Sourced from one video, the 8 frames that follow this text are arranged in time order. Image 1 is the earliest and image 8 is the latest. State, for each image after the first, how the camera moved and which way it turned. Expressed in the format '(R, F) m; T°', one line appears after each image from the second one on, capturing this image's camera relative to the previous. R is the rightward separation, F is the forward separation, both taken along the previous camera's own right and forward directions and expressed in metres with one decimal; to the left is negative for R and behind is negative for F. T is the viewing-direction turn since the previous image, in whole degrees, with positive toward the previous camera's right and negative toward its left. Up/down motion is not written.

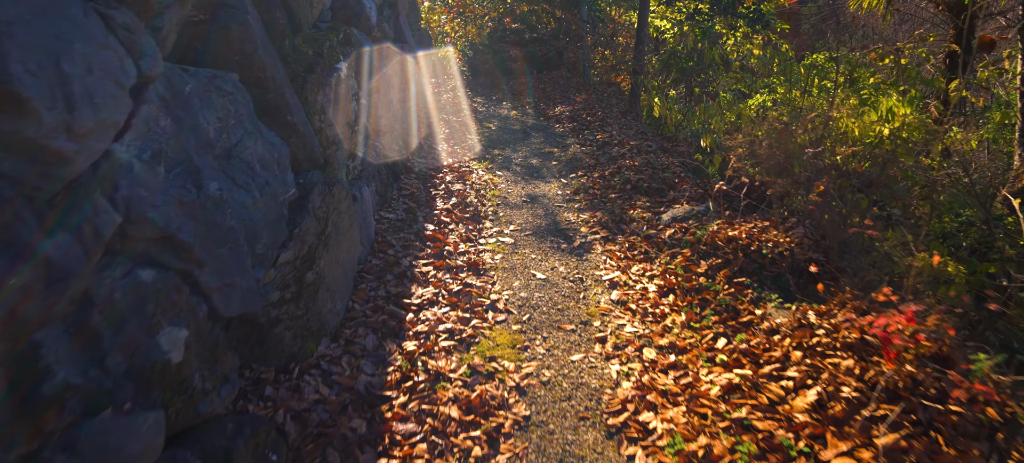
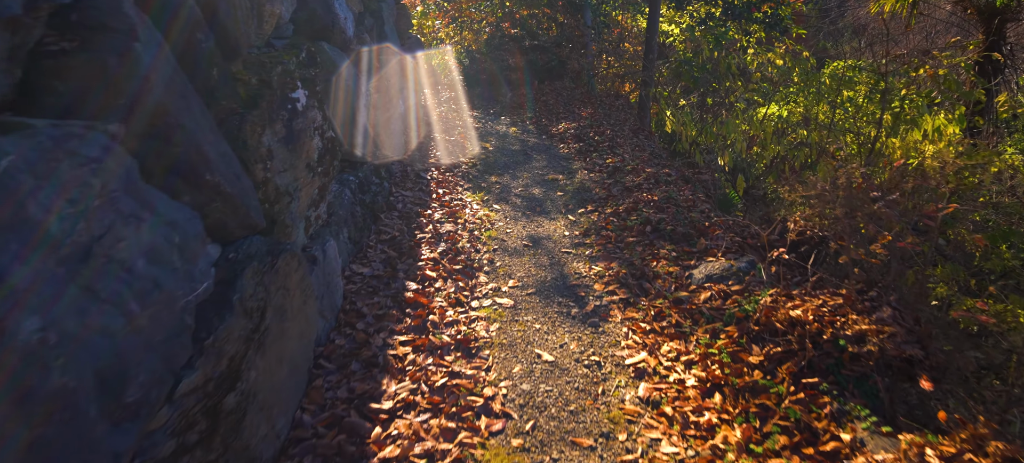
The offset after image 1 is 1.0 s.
(0.0, +1.2) m; 0°
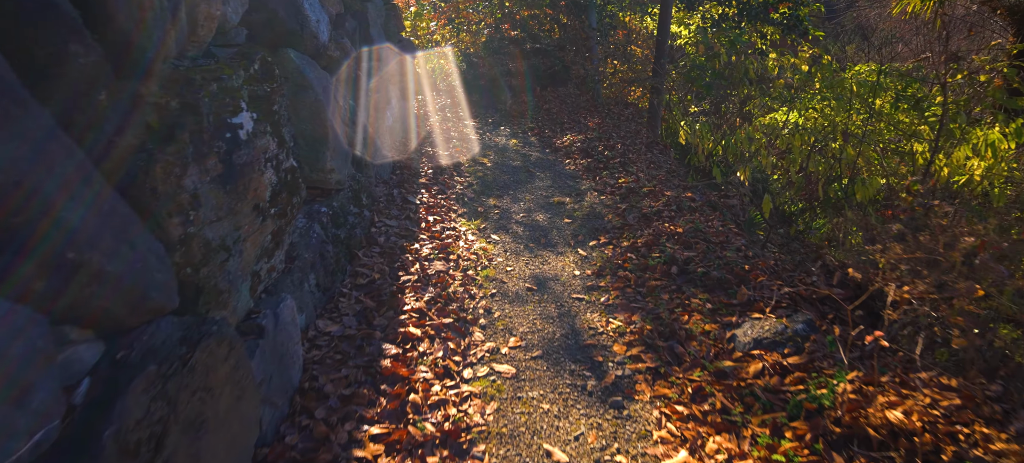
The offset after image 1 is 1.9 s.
(0.0, +1.0) m; 0°
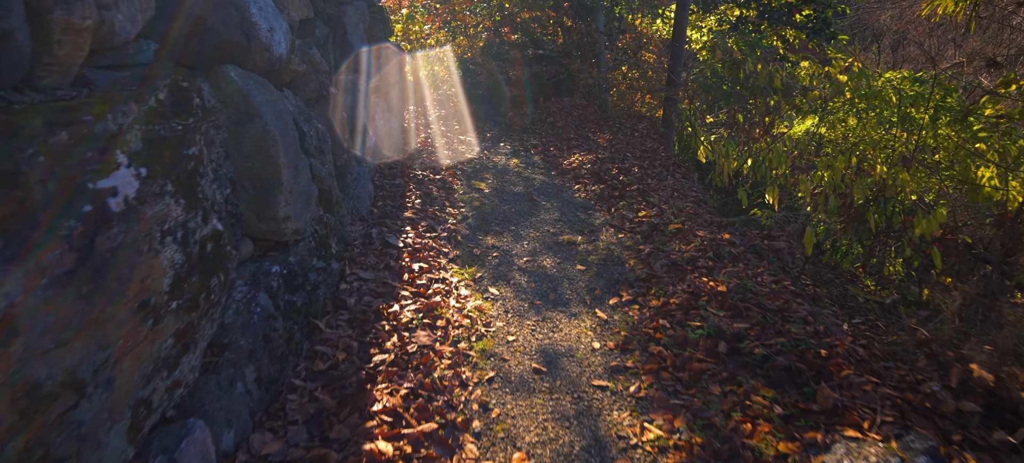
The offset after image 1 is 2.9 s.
(0.0, +1.2) m; 0°
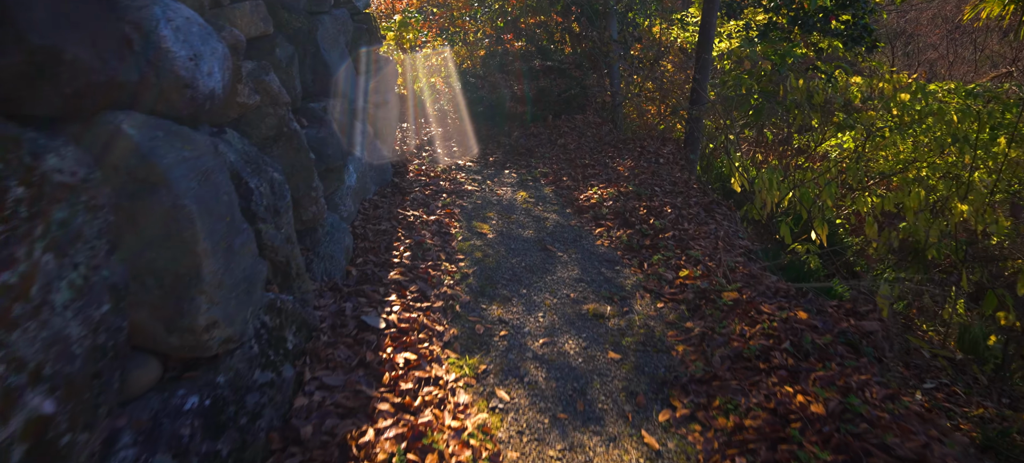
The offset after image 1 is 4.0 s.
(-0.1, +1.4) m; 0°
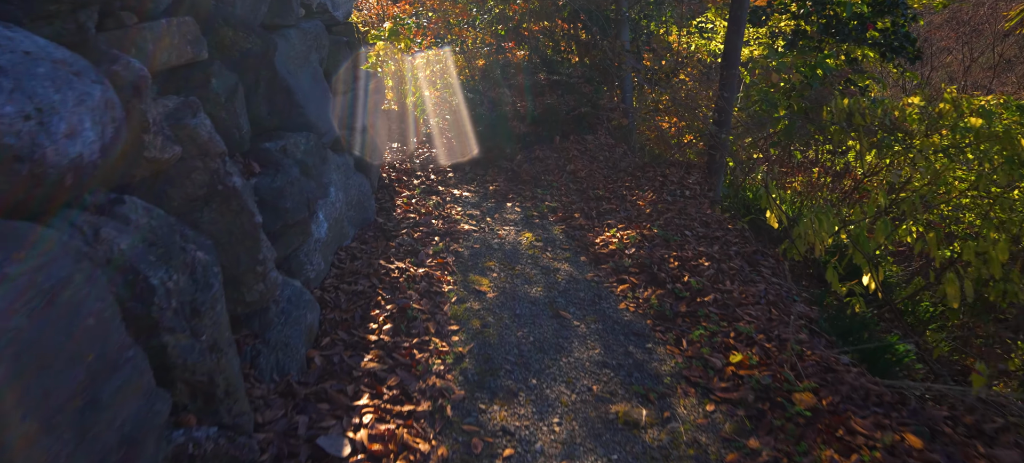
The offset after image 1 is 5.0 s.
(0.0, +1.2) m; 0°
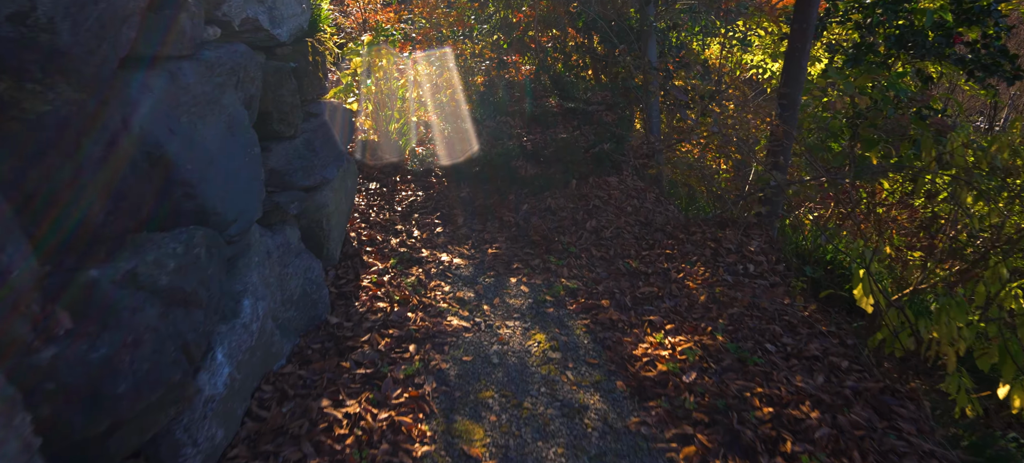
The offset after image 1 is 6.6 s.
(0.0, +2.1) m; 0°
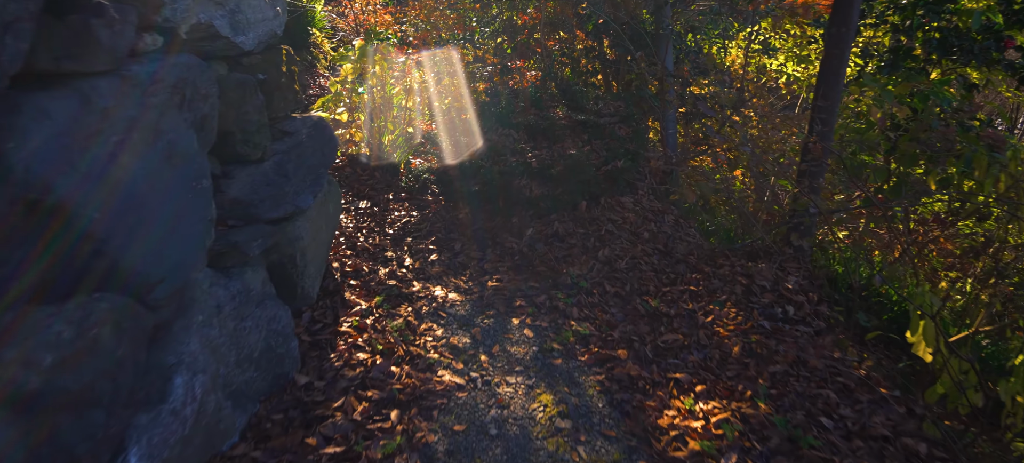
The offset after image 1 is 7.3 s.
(0.0, +0.8) m; -1°
